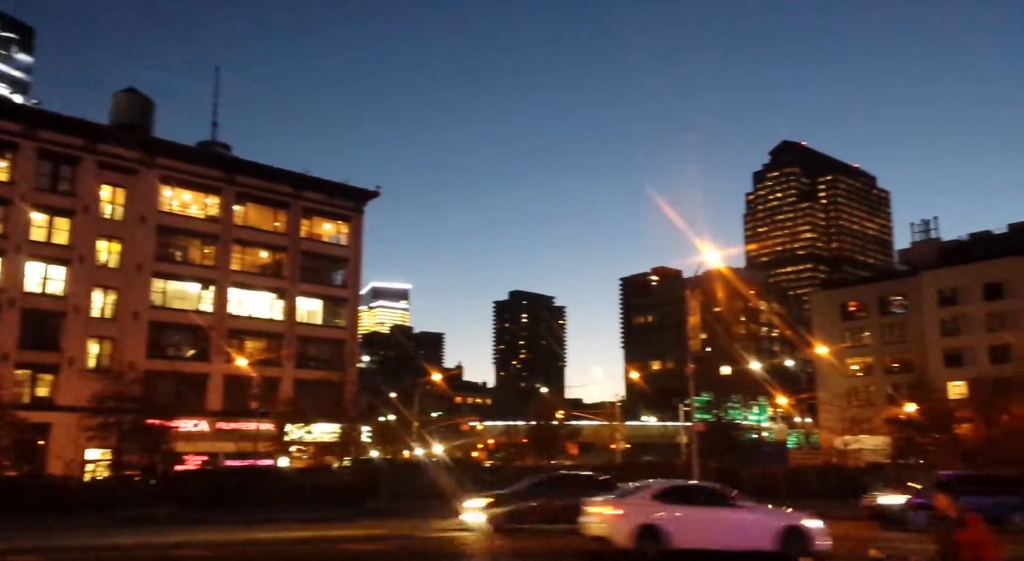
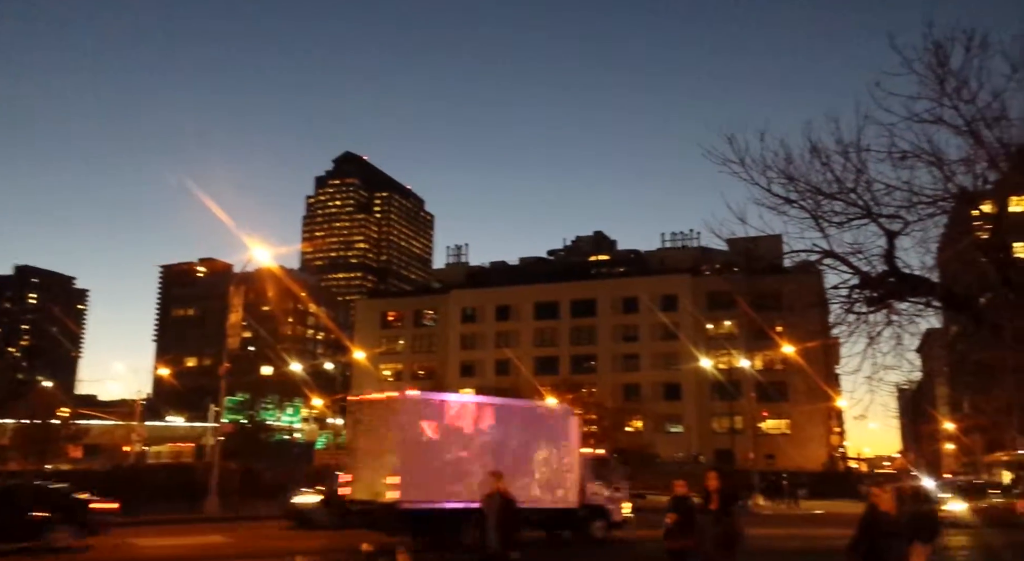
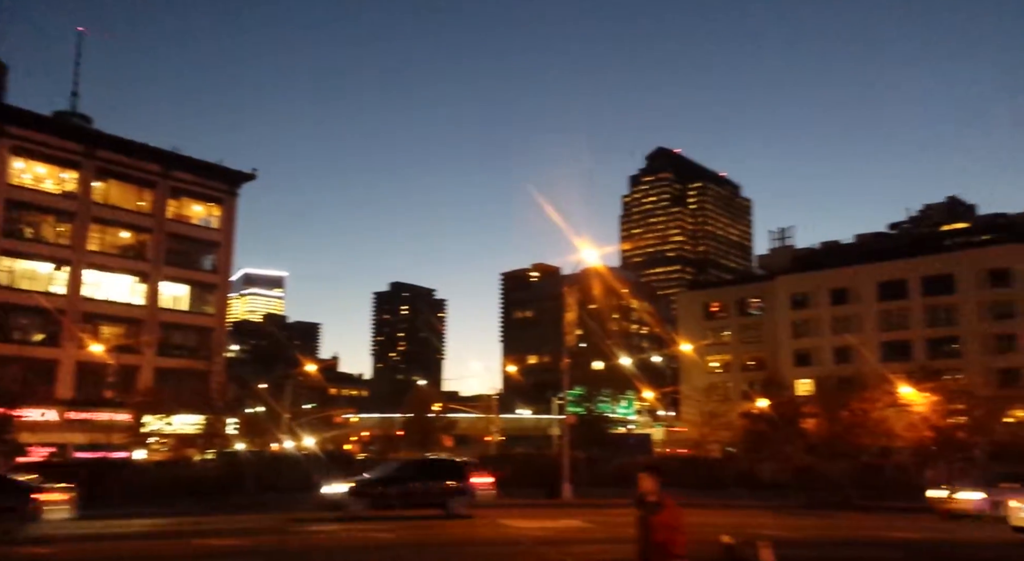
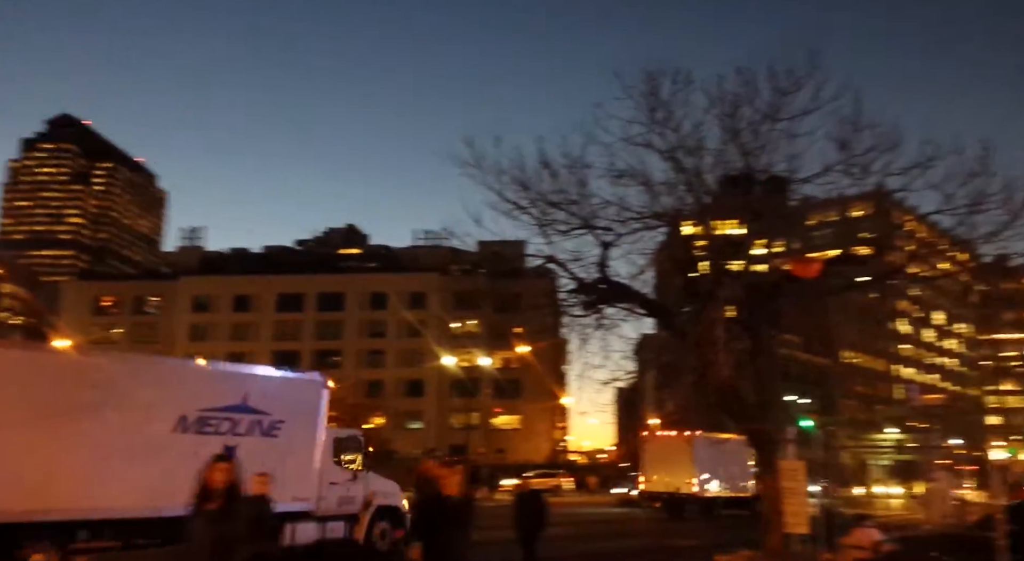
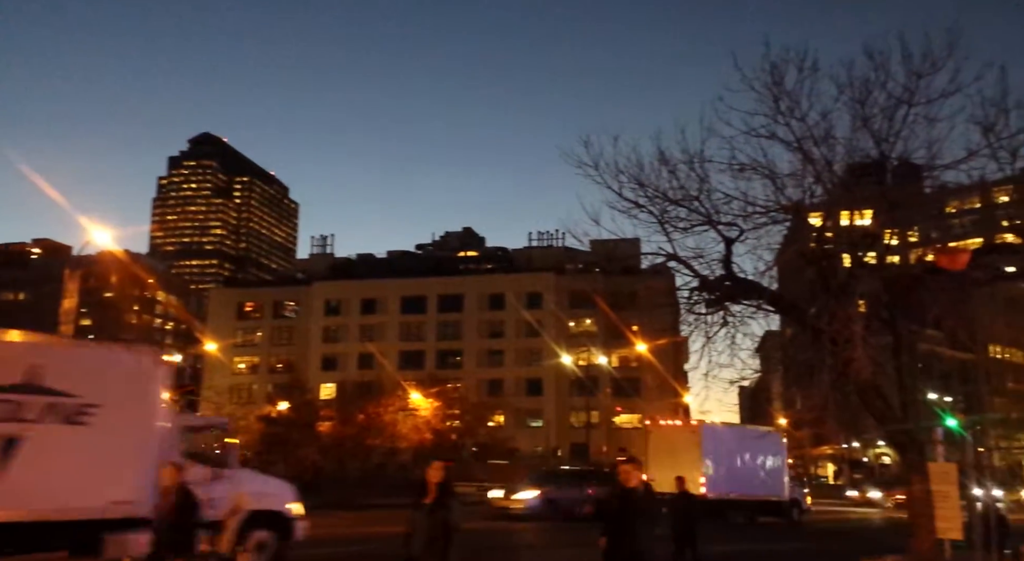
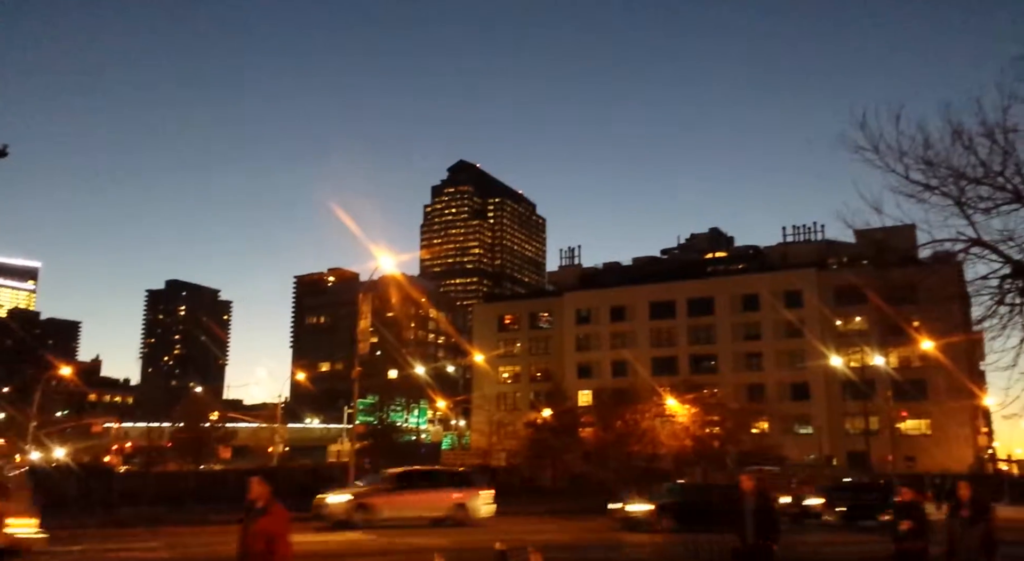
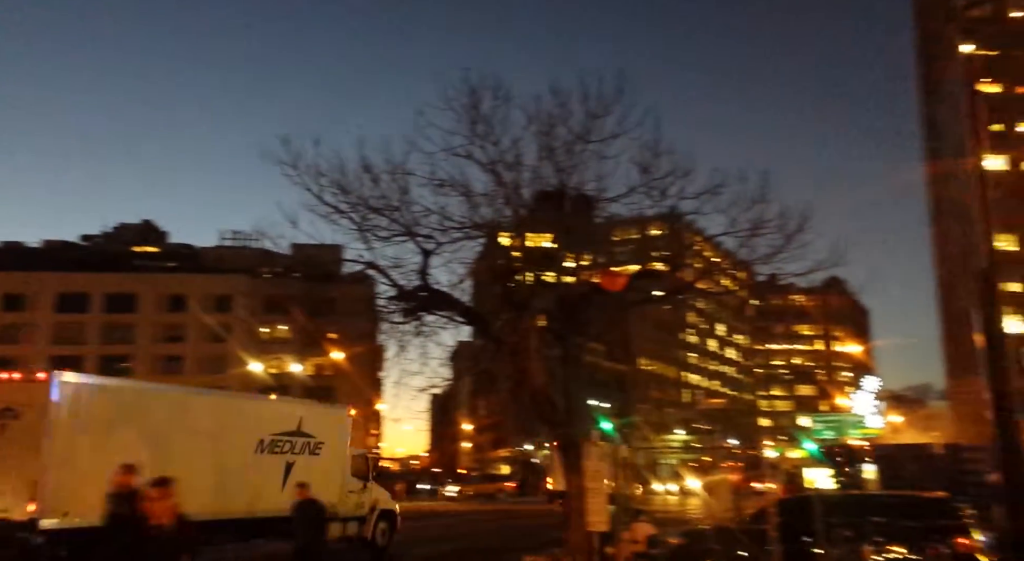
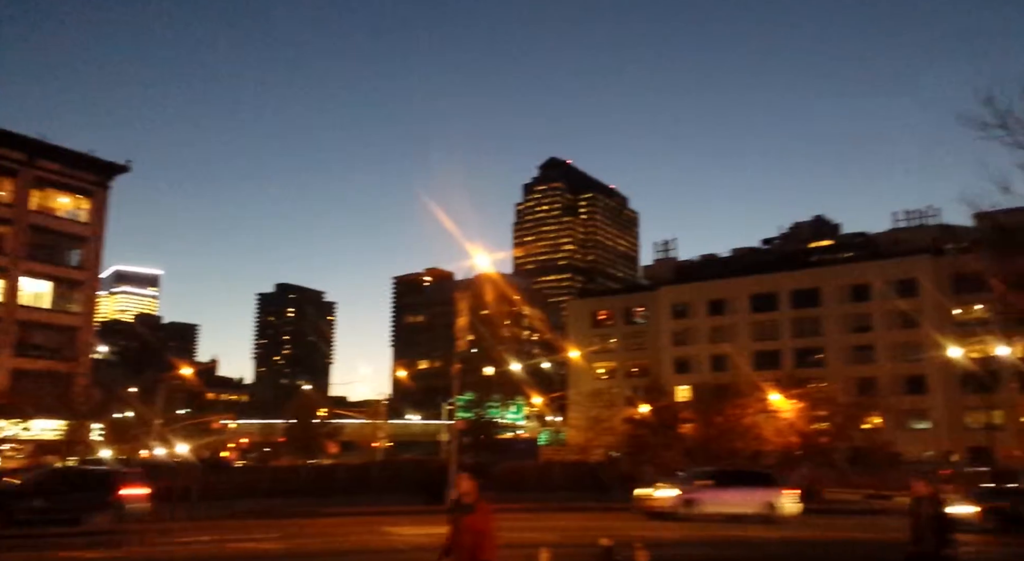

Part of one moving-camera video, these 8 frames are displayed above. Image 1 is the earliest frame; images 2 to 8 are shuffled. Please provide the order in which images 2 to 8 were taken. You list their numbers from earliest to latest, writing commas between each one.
3, 8, 6, 2, 5, 4, 7
